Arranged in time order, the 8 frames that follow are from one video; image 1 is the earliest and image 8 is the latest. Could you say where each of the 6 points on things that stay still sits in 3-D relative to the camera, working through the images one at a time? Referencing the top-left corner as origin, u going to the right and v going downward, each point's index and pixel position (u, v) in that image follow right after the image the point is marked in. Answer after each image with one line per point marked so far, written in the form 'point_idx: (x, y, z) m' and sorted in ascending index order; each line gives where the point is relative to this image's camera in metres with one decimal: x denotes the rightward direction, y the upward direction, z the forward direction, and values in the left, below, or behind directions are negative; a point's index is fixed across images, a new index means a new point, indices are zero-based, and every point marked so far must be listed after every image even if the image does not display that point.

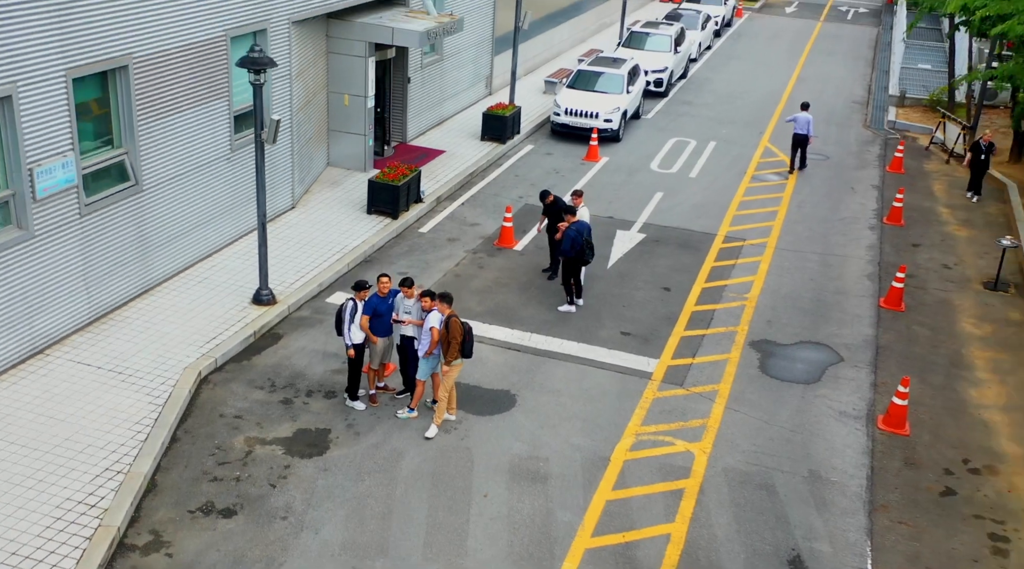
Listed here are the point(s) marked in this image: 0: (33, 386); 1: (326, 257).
0: (-4.9, -1.1, +11.6) m
1: (-2.6, +0.4, +15.8) m
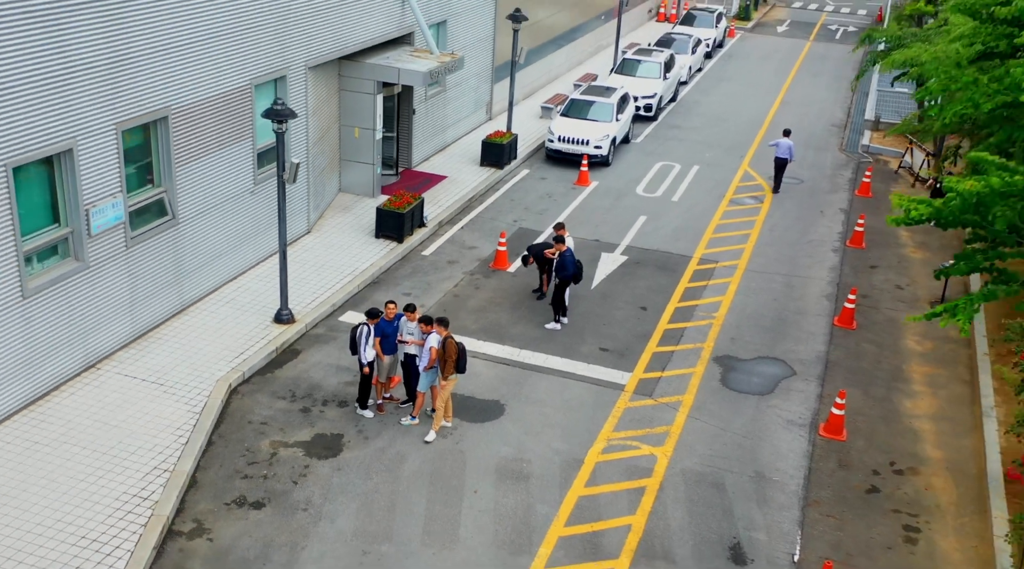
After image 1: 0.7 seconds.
0: (-5.1, -1.4, +13.5) m
1: (-2.7, +0.1, +17.7) m
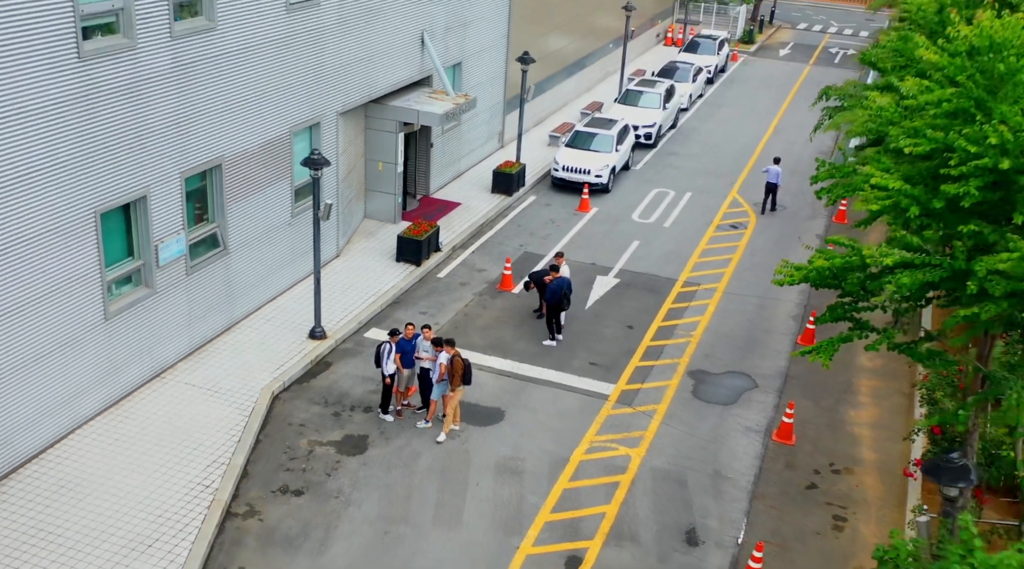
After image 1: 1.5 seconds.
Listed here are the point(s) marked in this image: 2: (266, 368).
0: (-5.1, -1.7, +16.1) m
1: (-2.7, -0.2, +20.3) m
2: (-3.8, -1.3, +17.4) m
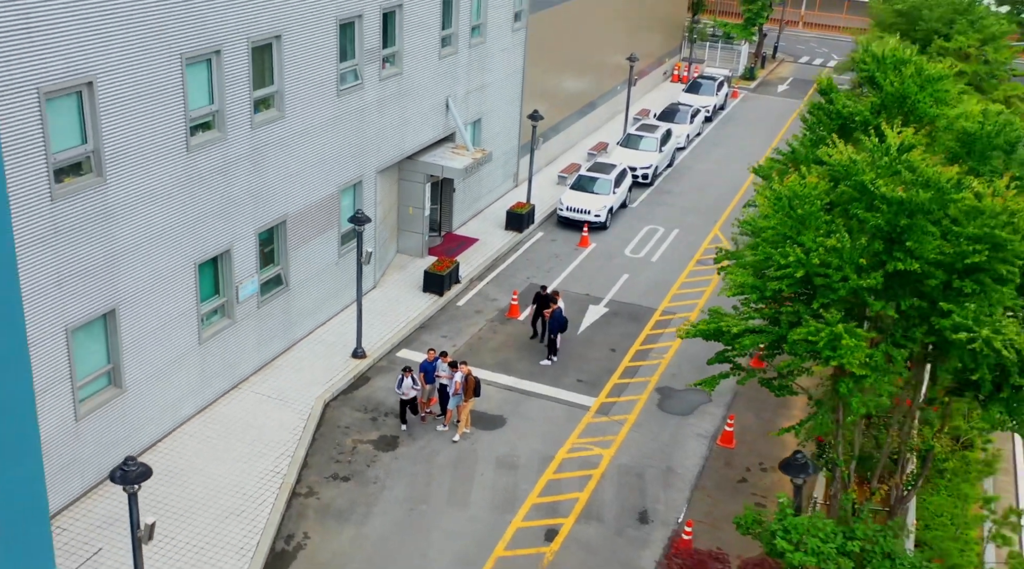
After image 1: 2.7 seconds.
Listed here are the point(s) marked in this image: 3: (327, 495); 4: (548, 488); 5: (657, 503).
0: (-5.1, -2.3, +20.8) m
1: (-2.6, -0.9, +24.9) m
2: (-3.8, -1.9, +22.0) m
3: (-3.1, -3.5, +18.8) m
4: (+0.6, -3.5, +19.3) m
5: (+2.4, -3.7, +19.0) m
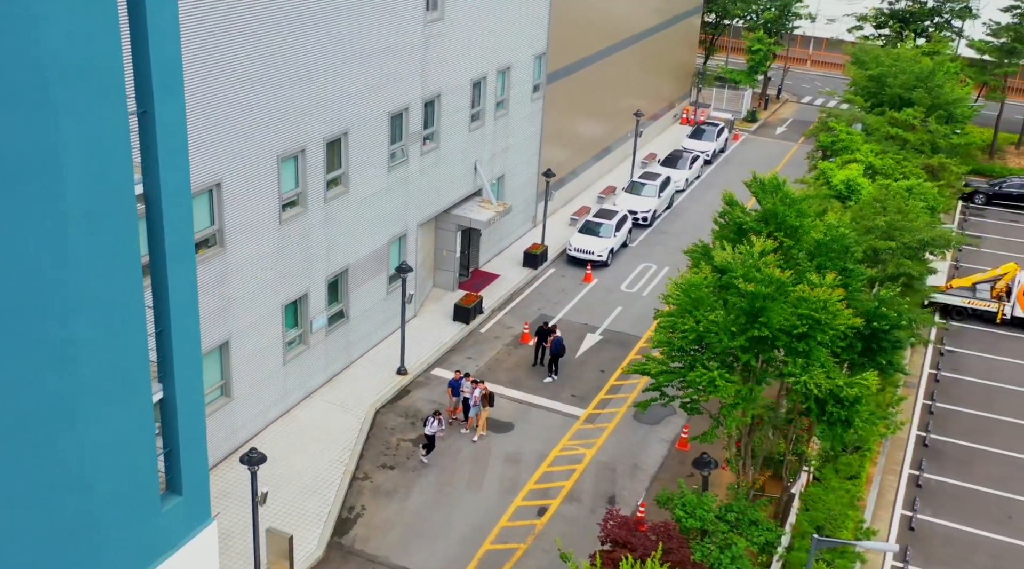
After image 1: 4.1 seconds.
0: (-5.0, -3.1, +27.4) m
1: (-2.3, -1.8, +31.4) m
2: (-3.6, -2.8, +28.6) m
3: (-3.0, -4.4, +25.3) m
4: (+0.7, -4.4, +25.7) m
5: (+2.5, -4.6, +25.4) m
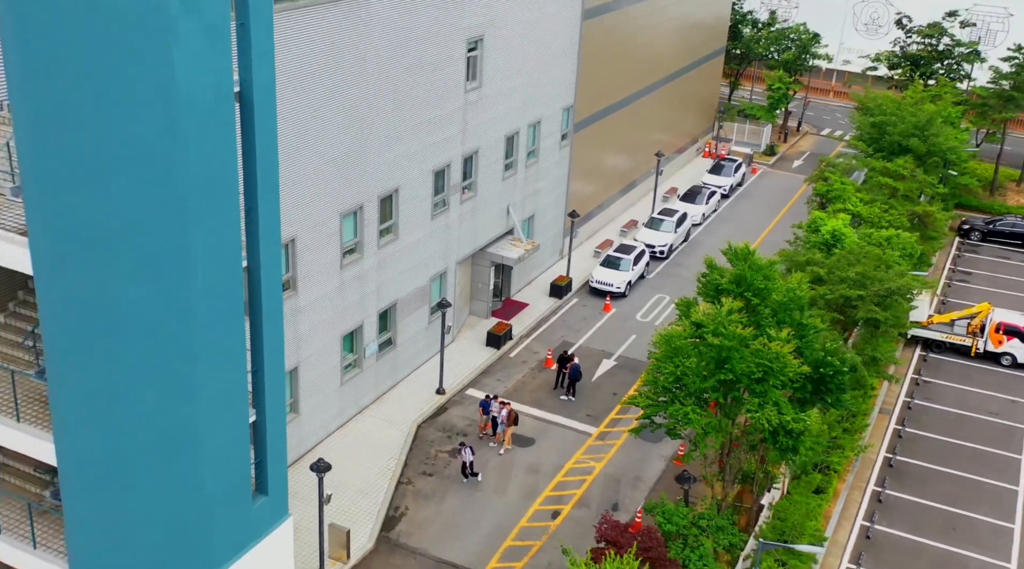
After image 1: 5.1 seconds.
0: (-4.3, -4.1, +32.3) m
1: (-1.5, -2.7, +36.2) m
2: (-2.9, -3.7, +33.4) m
3: (-2.5, -5.3, +30.1) m
4: (+1.2, -5.4, +30.4) m
5: (+3.0, -5.7, +30.0) m
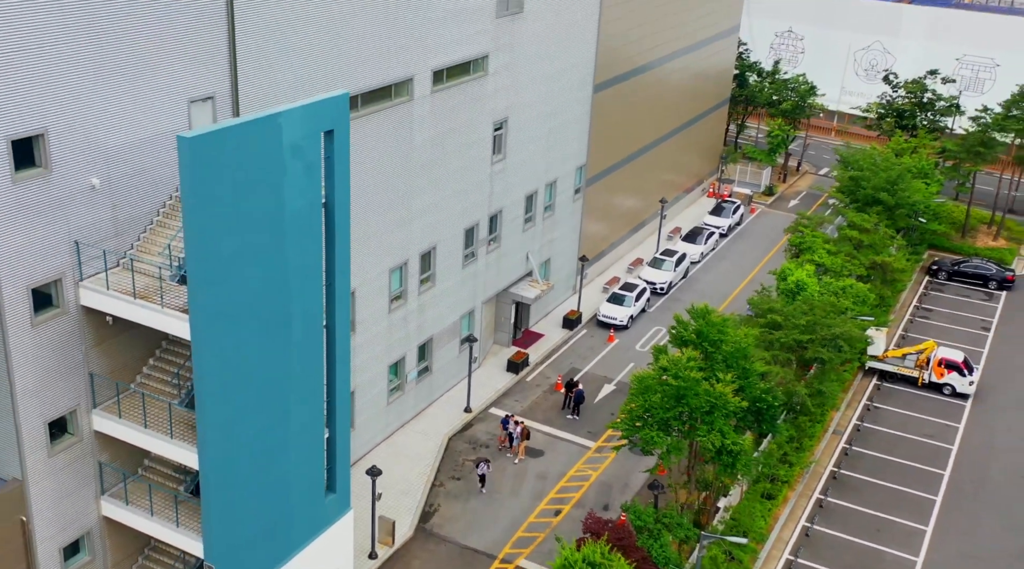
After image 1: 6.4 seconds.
0: (-3.9, -5.4, +39.8) m
1: (-0.9, -4.1, +43.6) m
2: (-2.4, -5.1, +40.9) m
3: (-2.1, -6.7, +37.6) m
4: (+1.6, -6.9, +37.7) m
5: (+3.4, -7.2, +37.3) m
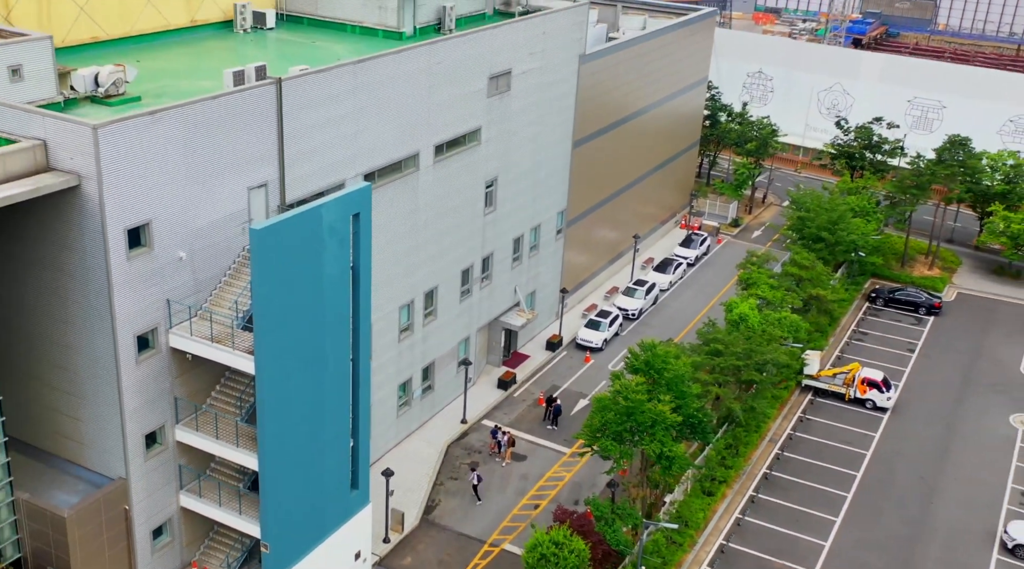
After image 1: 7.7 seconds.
0: (-4.4, -6.8, +47.9) m
1: (-1.4, -5.6, +51.7) m
2: (-2.9, -6.5, +49.0) m
3: (-2.6, -8.1, +45.7) m
4: (+1.1, -8.3, +45.8) m
5: (+2.9, -8.6, +45.4) m
